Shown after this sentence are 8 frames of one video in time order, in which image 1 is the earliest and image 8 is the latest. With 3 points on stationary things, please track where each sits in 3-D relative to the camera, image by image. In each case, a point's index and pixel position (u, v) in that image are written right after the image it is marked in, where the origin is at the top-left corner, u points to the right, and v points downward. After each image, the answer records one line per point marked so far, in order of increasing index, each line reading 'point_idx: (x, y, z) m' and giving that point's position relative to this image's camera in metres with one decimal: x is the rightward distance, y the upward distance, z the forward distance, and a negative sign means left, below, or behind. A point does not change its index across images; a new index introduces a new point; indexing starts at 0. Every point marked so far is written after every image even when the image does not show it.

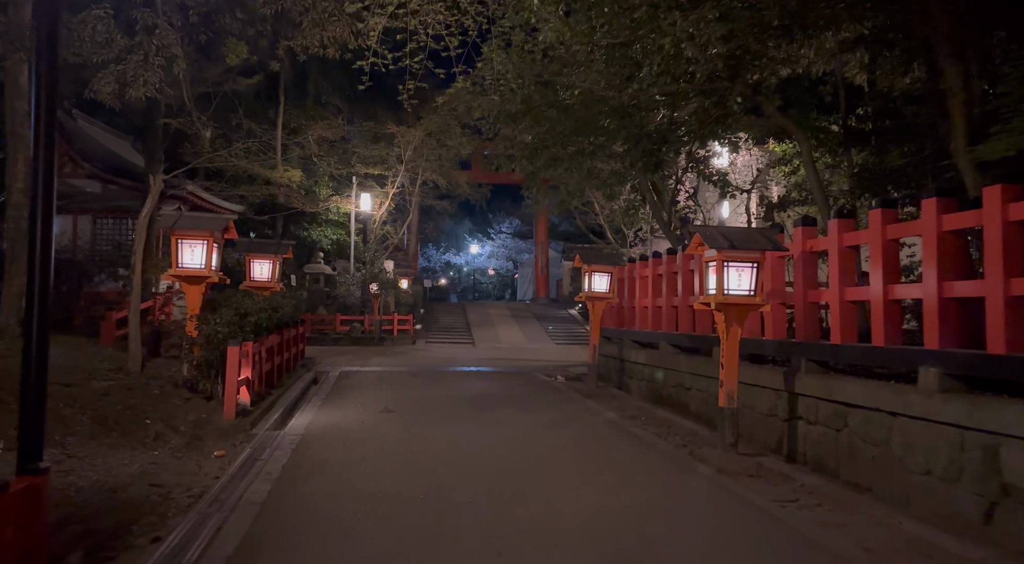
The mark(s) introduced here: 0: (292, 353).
0: (-4.4, -1.4, +13.6) m
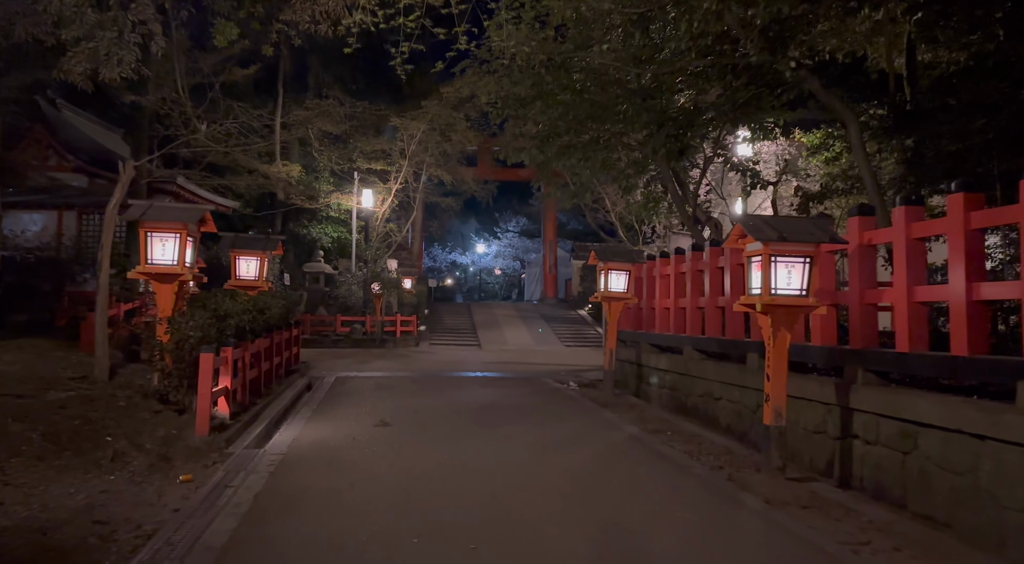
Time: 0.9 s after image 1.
0: (-4.3, -1.4, +12.6) m
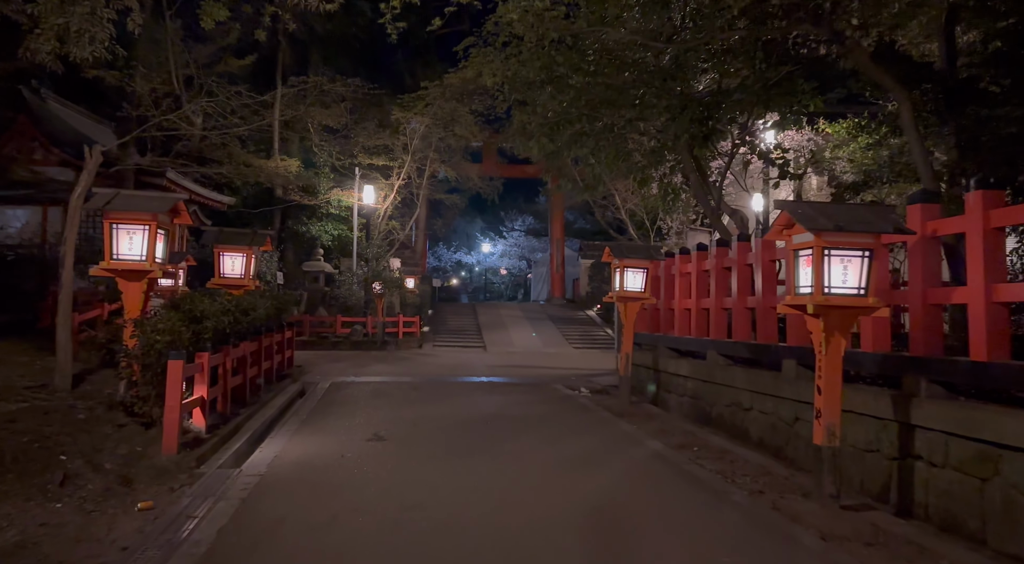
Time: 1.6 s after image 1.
0: (-4.1, -1.4, +11.7) m
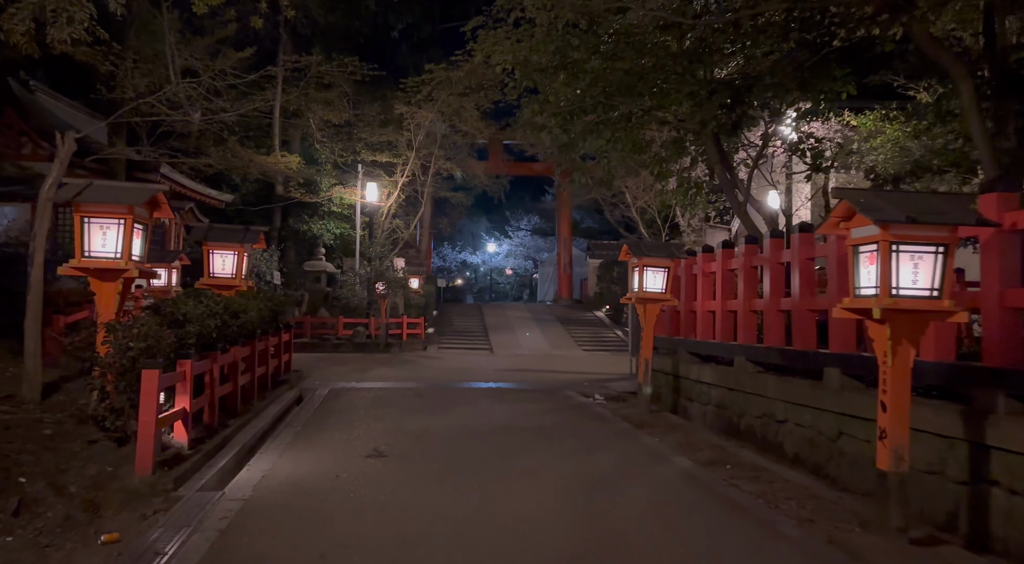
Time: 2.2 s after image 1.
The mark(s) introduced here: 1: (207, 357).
0: (-3.9, -1.4, +11.0) m
1: (-3.4, -0.8, +7.5) m
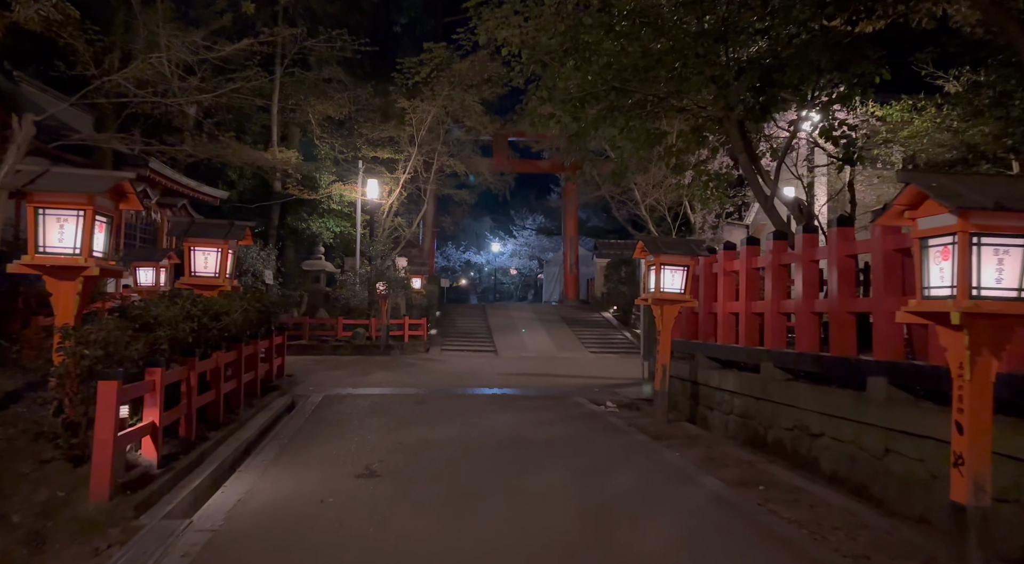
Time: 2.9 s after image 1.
0: (-3.9, -1.4, +10.3) m
1: (-3.3, -0.8, +6.8) m
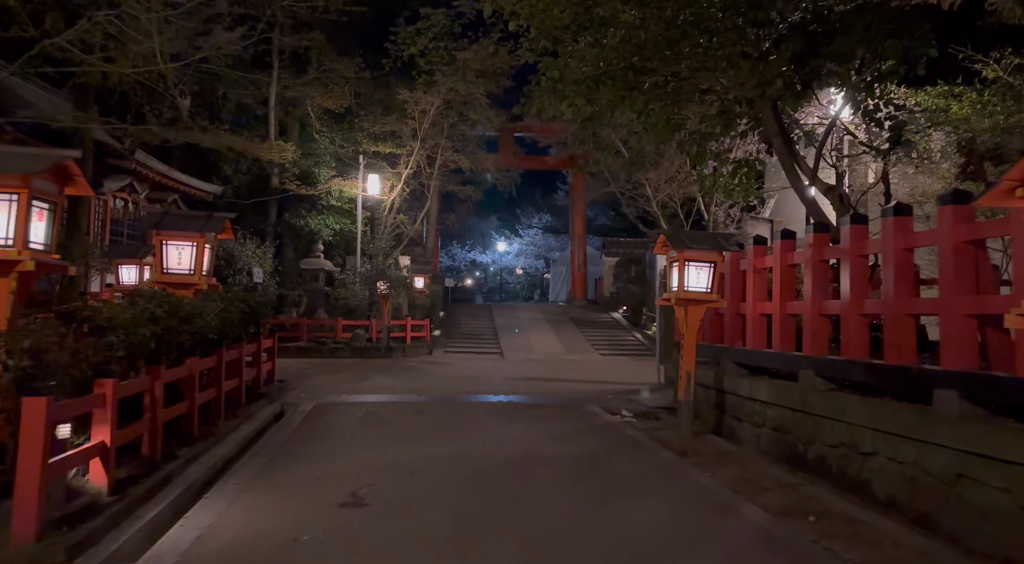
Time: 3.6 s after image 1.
0: (-3.7, -1.3, +9.5) m
1: (-3.2, -0.8, +6.0) m
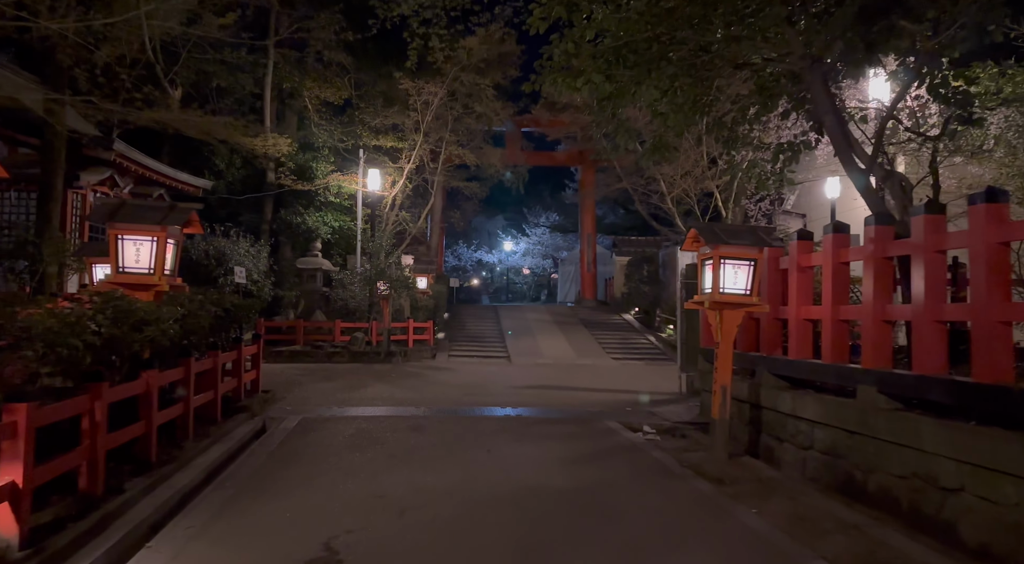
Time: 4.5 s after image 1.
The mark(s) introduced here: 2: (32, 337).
0: (-3.6, -1.3, +8.4) m
1: (-3.2, -0.8, +5.0) m
2: (-3.3, -0.4, +4.7) m
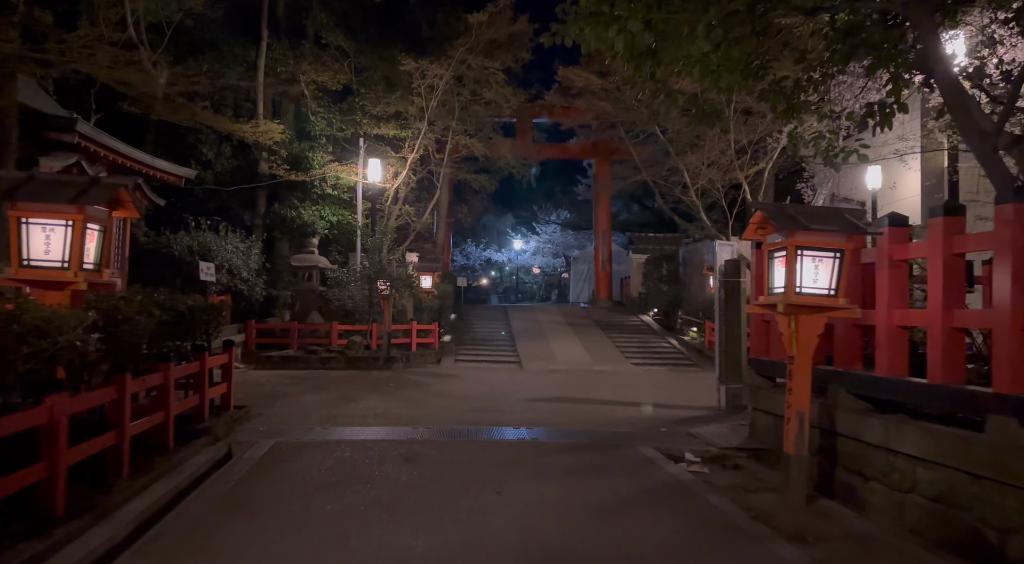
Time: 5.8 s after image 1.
0: (-3.5, -1.3, +7.0) m
1: (-3.0, -0.8, +3.5) m
2: (-3.2, -0.3, +3.2) m
